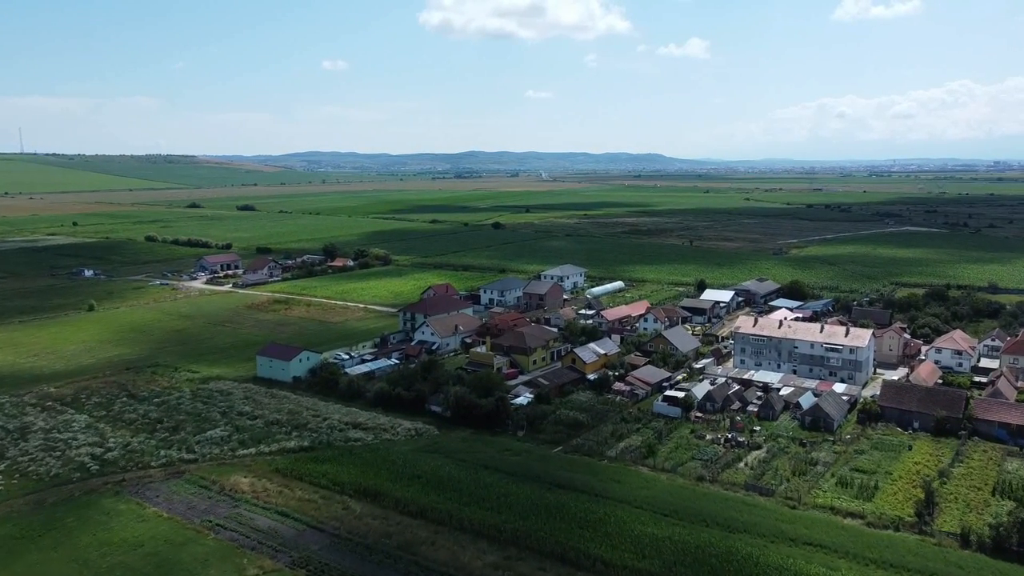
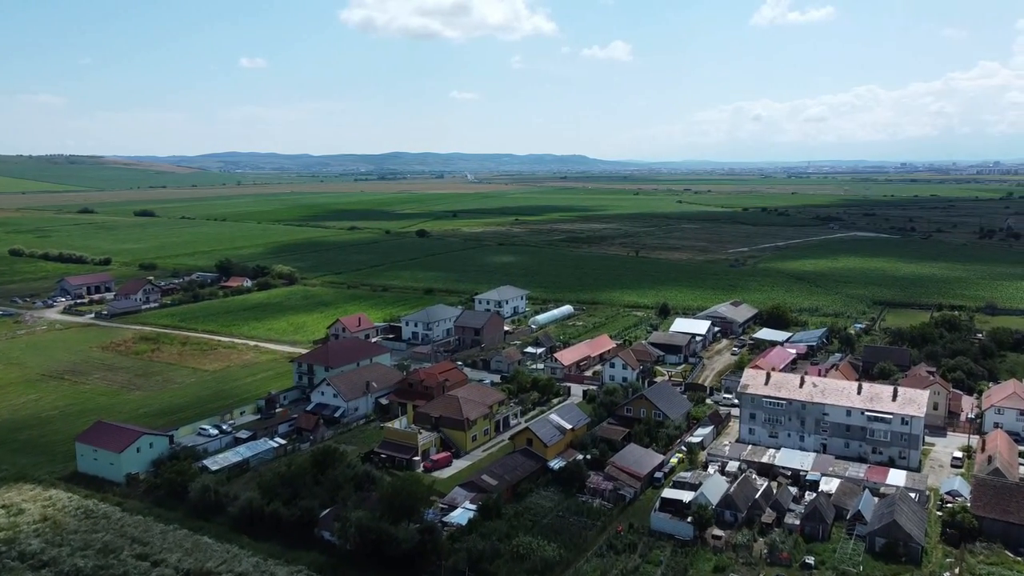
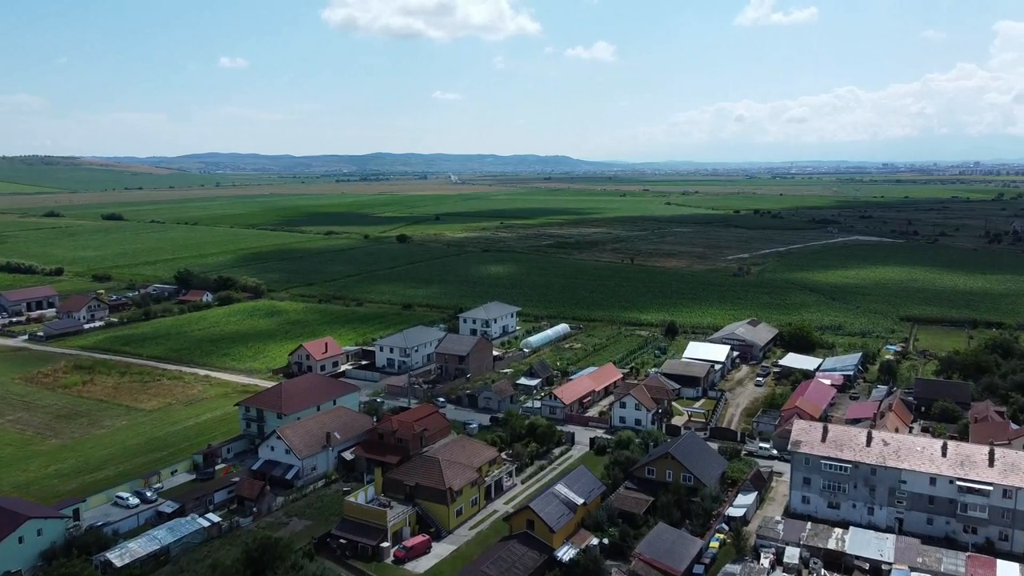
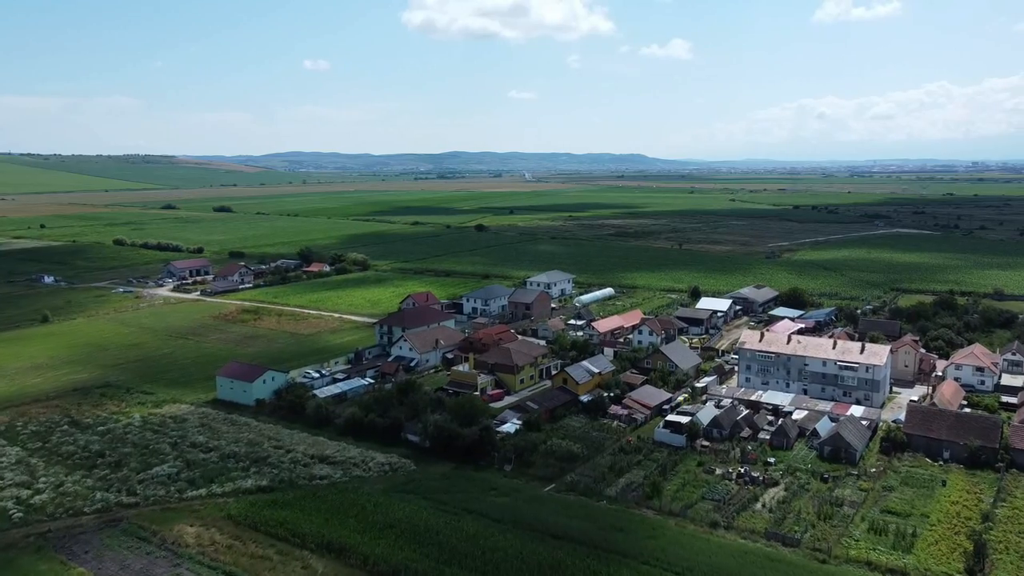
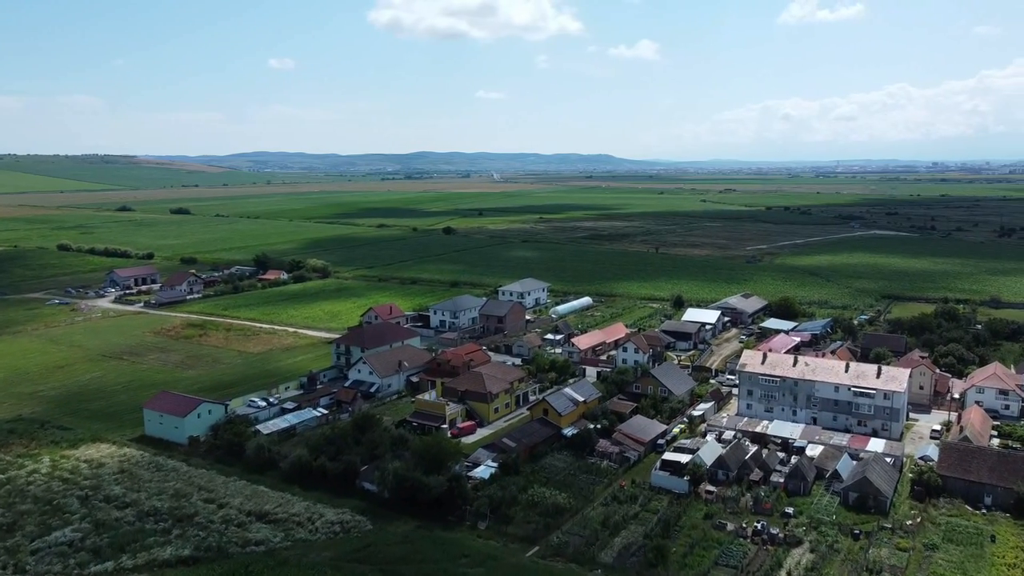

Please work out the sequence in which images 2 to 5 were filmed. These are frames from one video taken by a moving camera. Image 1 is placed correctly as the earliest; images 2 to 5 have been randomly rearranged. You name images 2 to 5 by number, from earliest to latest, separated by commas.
4, 5, 2, 3
